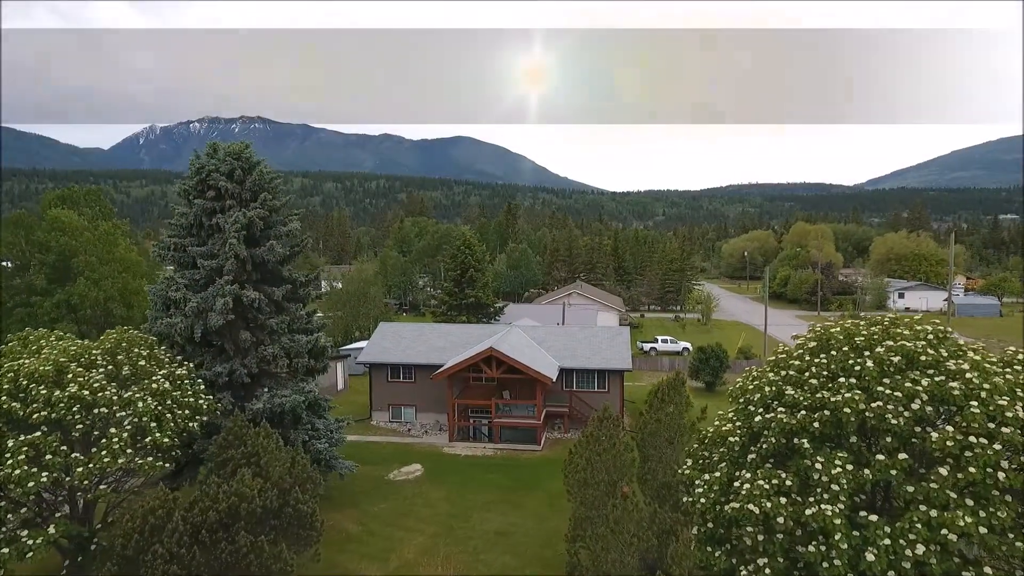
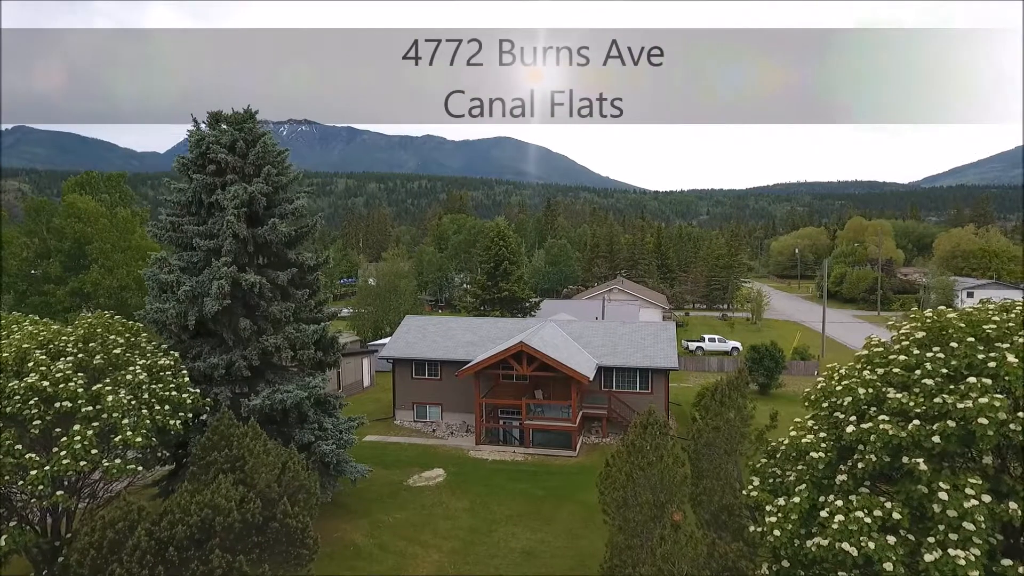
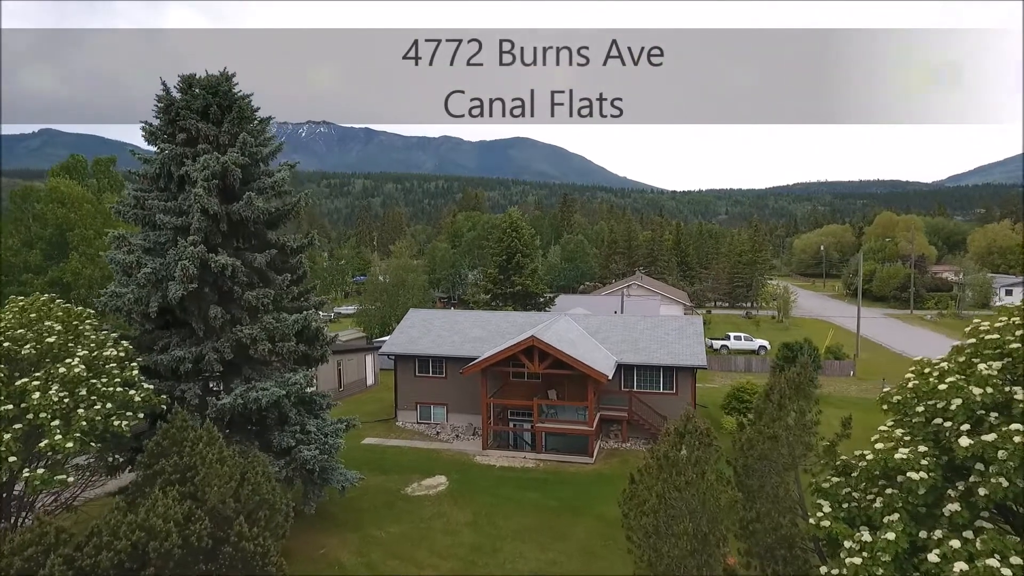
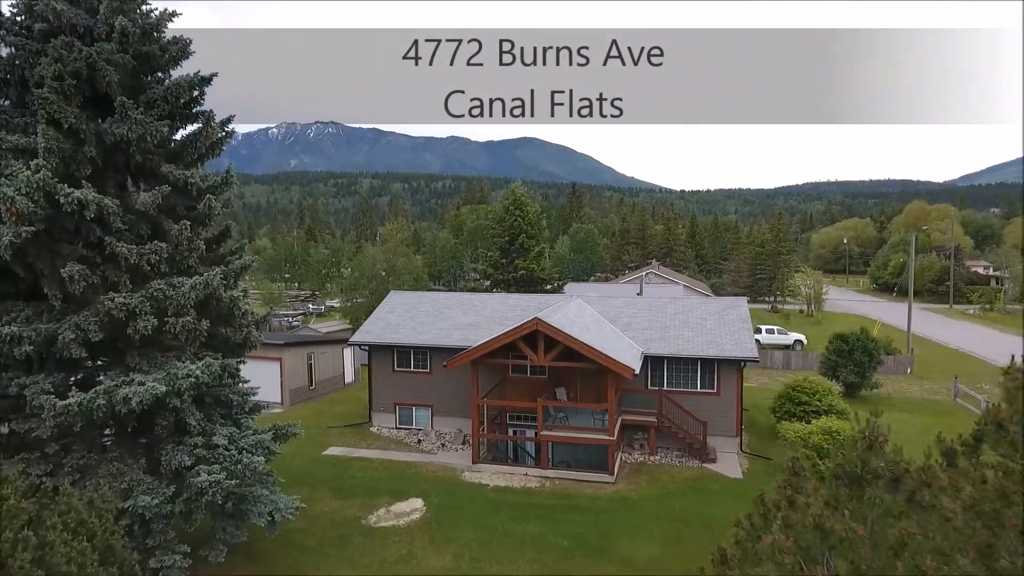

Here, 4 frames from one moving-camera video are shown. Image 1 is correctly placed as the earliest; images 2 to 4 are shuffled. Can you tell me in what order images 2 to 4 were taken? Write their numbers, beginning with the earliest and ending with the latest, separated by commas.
2, 3, 4
